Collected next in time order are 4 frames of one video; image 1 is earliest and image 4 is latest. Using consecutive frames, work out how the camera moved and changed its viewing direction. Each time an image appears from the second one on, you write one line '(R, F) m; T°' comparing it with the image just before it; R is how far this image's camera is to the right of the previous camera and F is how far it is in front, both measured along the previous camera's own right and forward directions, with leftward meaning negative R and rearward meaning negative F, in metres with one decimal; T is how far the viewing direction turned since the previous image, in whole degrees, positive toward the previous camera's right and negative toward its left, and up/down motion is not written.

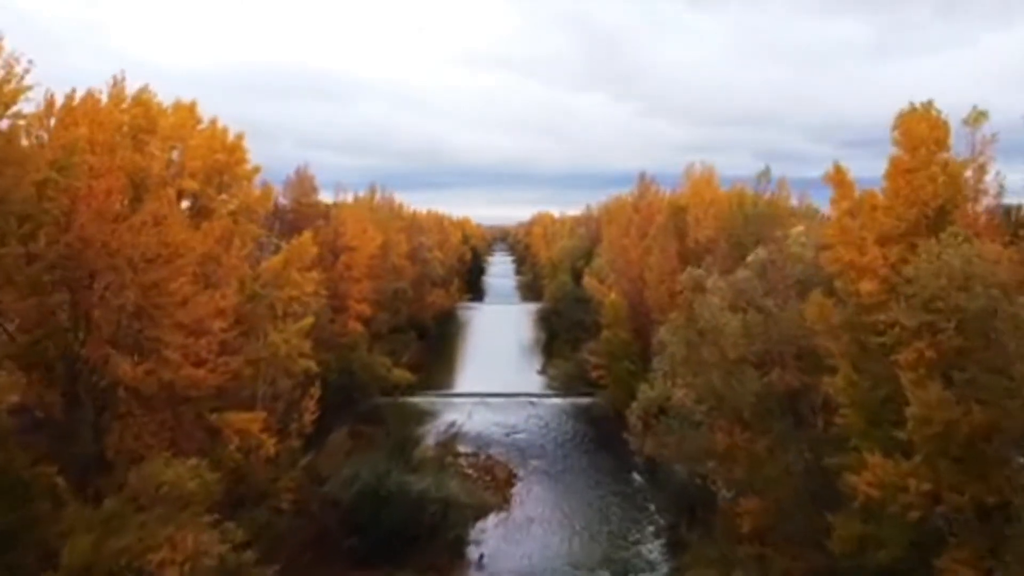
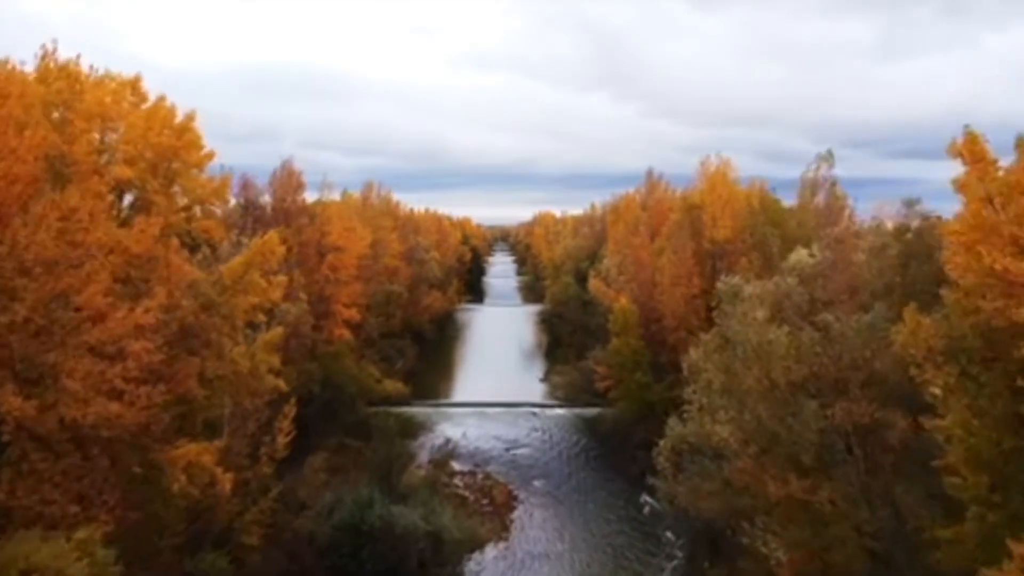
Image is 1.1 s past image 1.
(0.0, +2.9) m; 0°
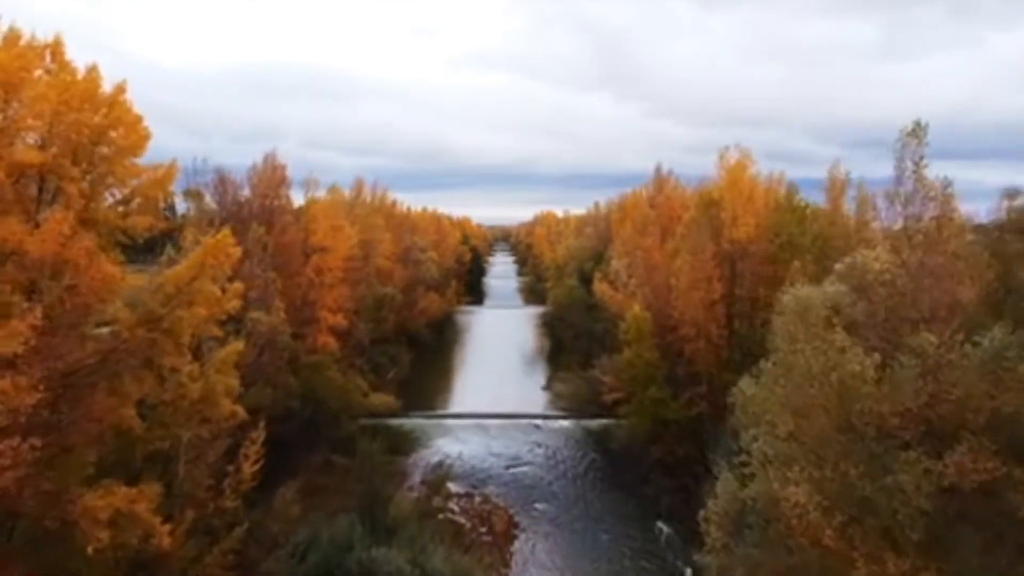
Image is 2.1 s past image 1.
(0.0, +2.9) m; 0°
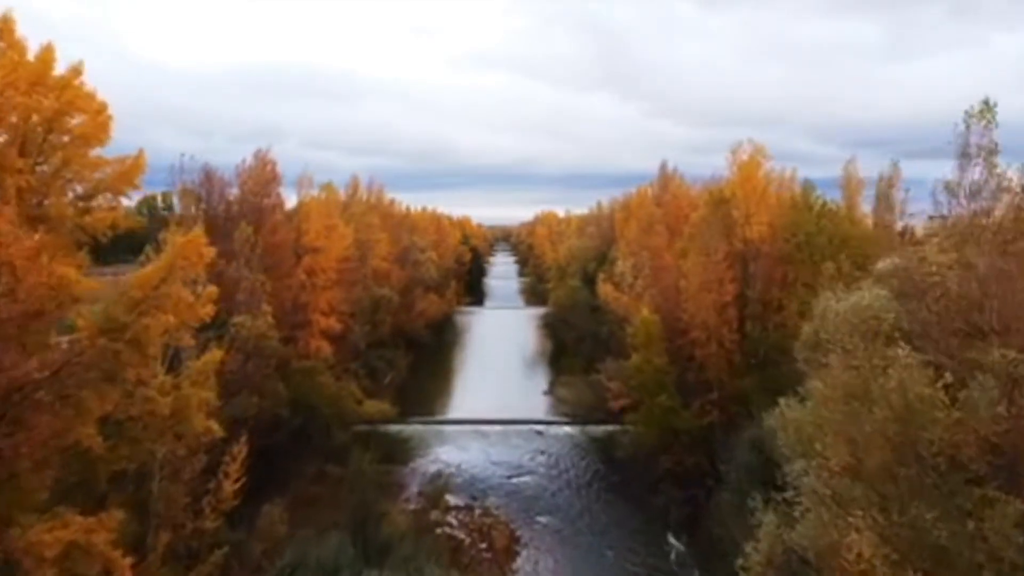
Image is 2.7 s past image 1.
(0.0, +1.4) m; 0°
